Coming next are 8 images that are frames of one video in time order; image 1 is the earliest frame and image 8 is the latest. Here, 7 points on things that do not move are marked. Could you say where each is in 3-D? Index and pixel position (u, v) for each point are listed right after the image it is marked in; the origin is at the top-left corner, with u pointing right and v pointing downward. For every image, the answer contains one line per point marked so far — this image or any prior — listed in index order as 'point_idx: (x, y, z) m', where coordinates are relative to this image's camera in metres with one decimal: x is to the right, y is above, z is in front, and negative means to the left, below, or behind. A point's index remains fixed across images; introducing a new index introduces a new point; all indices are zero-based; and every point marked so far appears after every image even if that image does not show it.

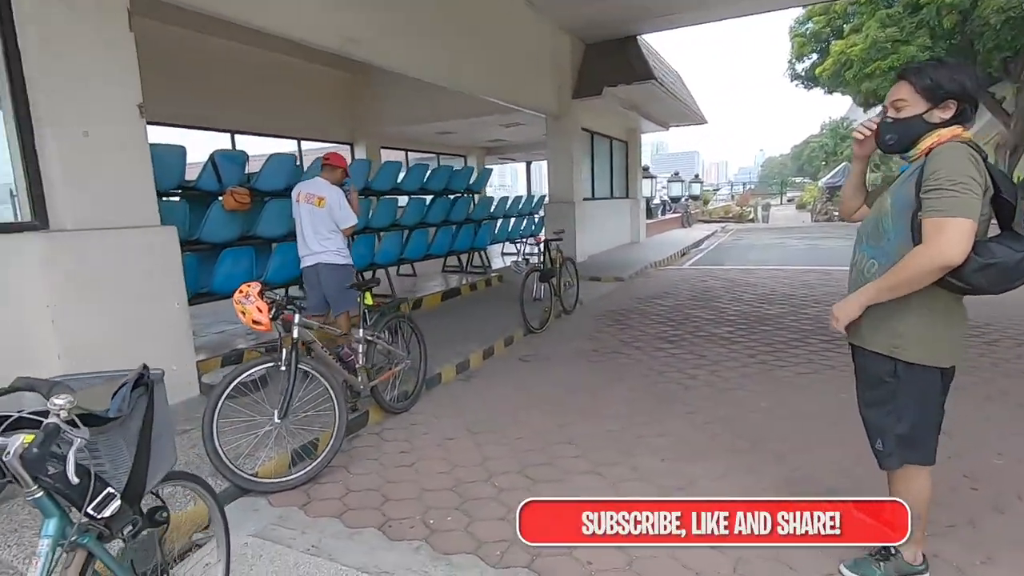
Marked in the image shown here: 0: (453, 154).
0: (-1.3, +3.2, +12.9) m
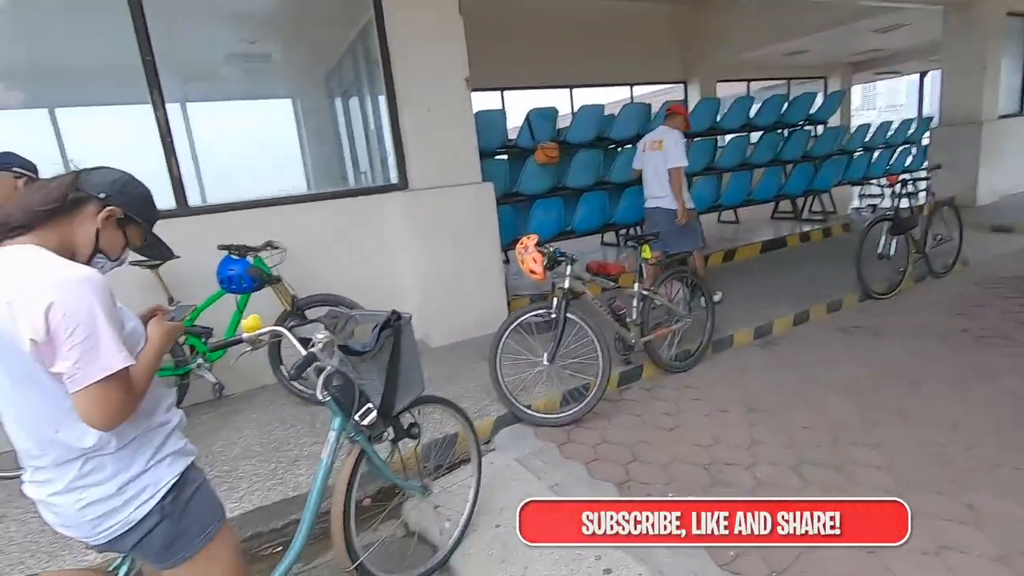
0: (+6.1, +4.3, +10.9) m
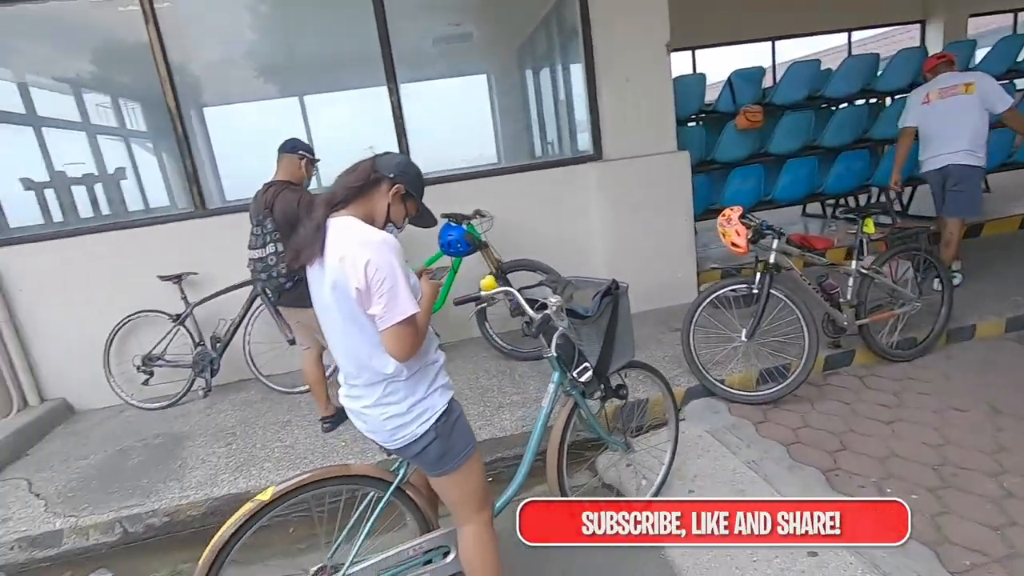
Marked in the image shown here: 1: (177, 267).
0: (+9.4, +4.5, +8.4) m
1: (-2.3, +0.1, +3.6) m
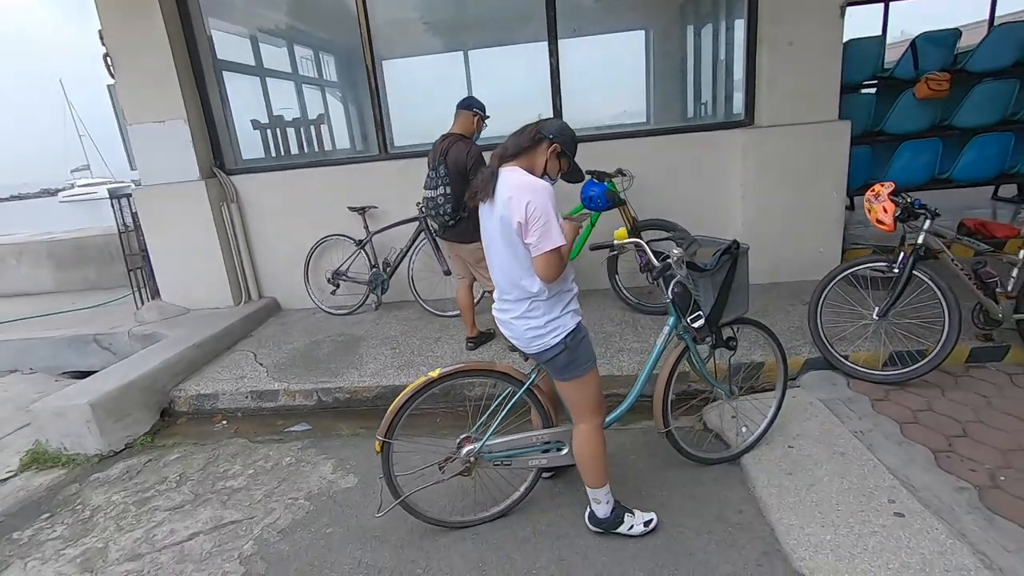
0: (+11.6, +4.0, +5.8) m
1: (-1.2, +0.7, +4.4) m
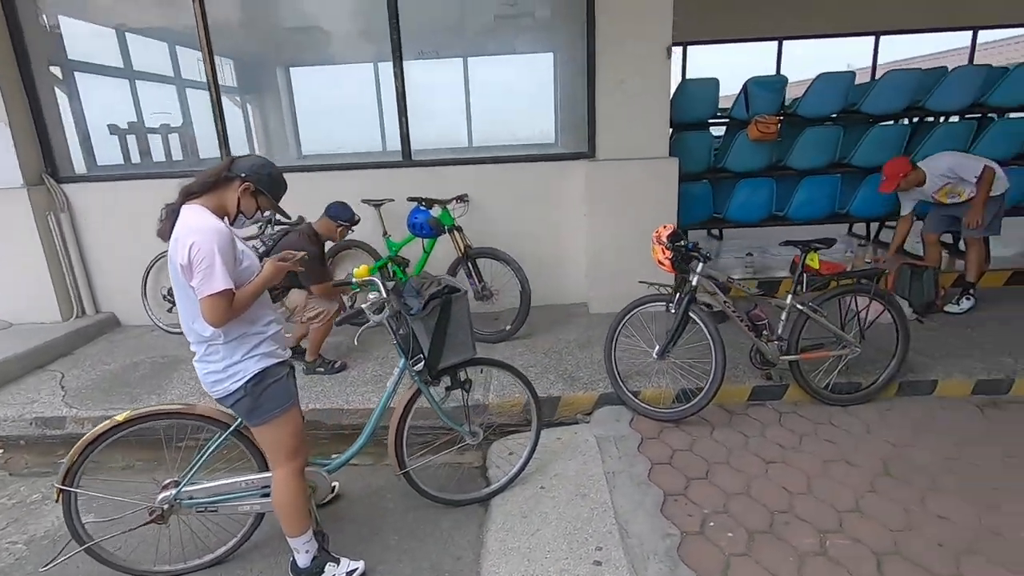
0: (+10.4, +3.5, +6.6) m
1: (-2.4, +0.6, +4.2) m
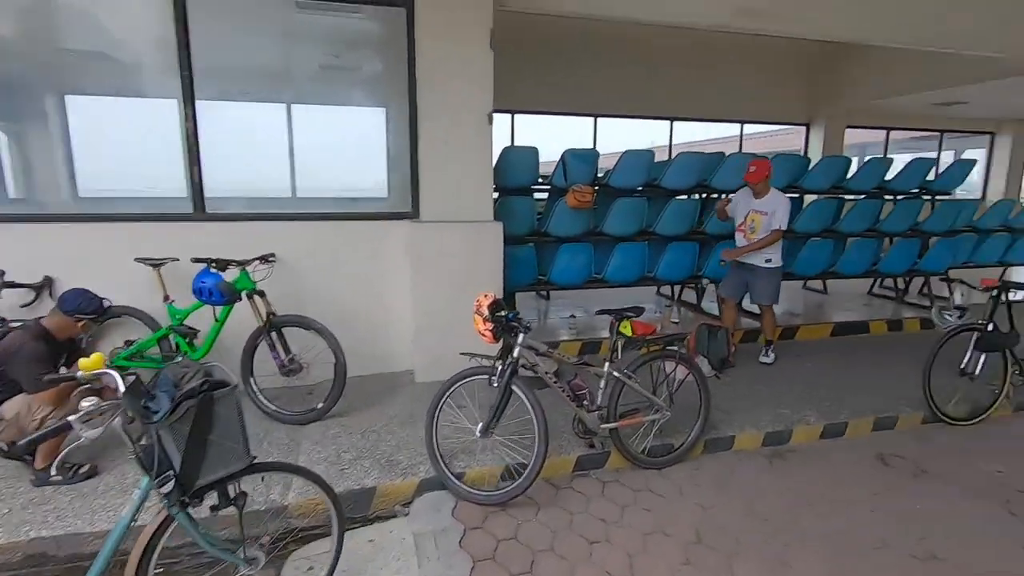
0: (+7.9, +2.7, +9.3) m
1: (-3.6, +0.1, +3.1) m
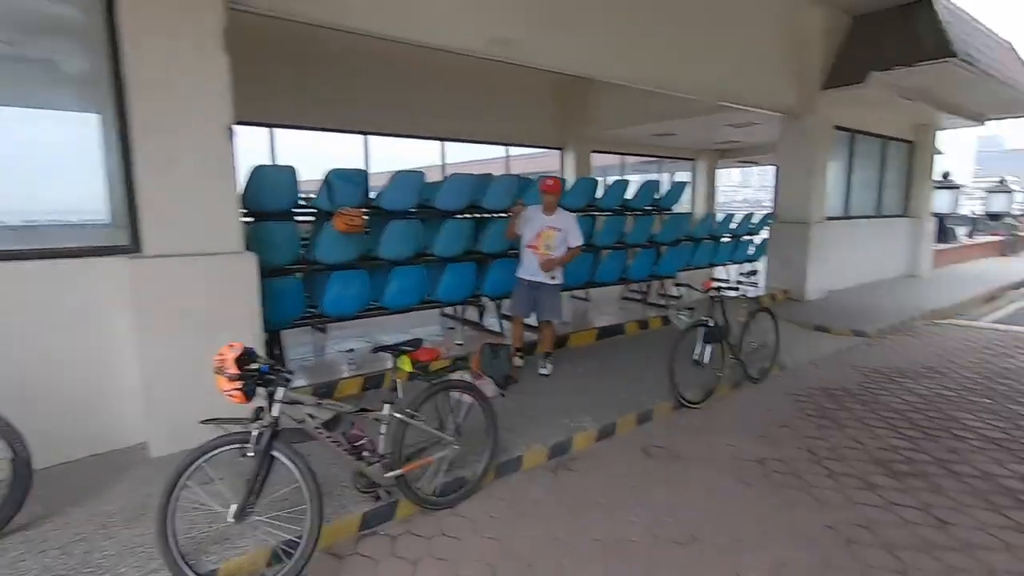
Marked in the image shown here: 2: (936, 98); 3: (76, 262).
0: (+3.5, +2.8, +11.5) m
1: (-4.6, -0.4, +1.3) m
2: (+6.0, +2.7, +7.6) m
3: (-2.4, +0.1, +2.9) m
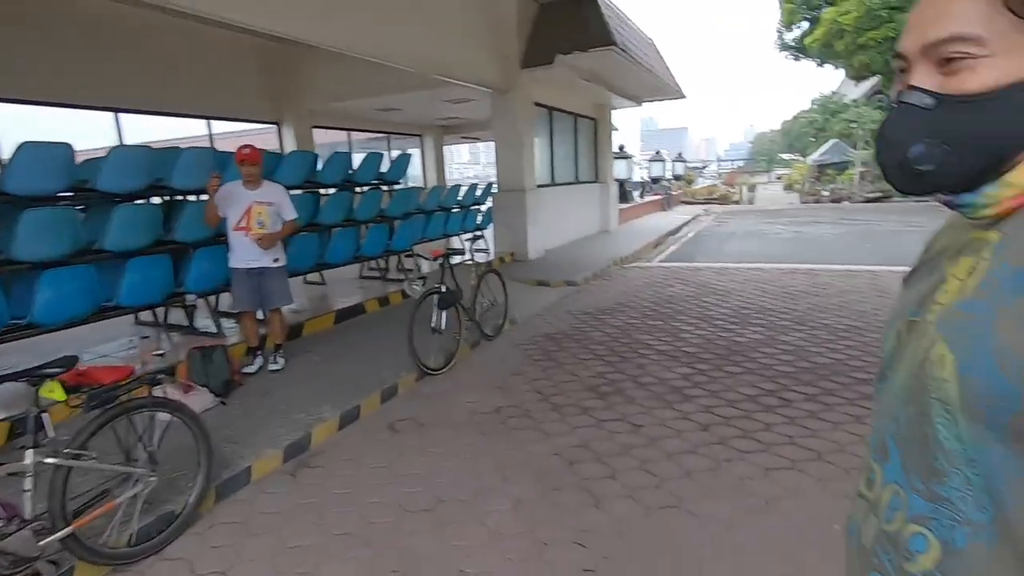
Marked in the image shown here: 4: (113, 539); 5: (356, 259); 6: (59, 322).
0: (-2.3, +3.3, +11.5) m
1: (-4.7, -0.9, -1.0) m
2: (+1.6, +3.5, +9.1) m
3: (-3.5, -0.1, +1.4) m
4: (-1.6, -1.0, +2.2) m
5: (-1.7, +0.3, +5.9) m
6: (-2.9, -0.2, +3.4) m
